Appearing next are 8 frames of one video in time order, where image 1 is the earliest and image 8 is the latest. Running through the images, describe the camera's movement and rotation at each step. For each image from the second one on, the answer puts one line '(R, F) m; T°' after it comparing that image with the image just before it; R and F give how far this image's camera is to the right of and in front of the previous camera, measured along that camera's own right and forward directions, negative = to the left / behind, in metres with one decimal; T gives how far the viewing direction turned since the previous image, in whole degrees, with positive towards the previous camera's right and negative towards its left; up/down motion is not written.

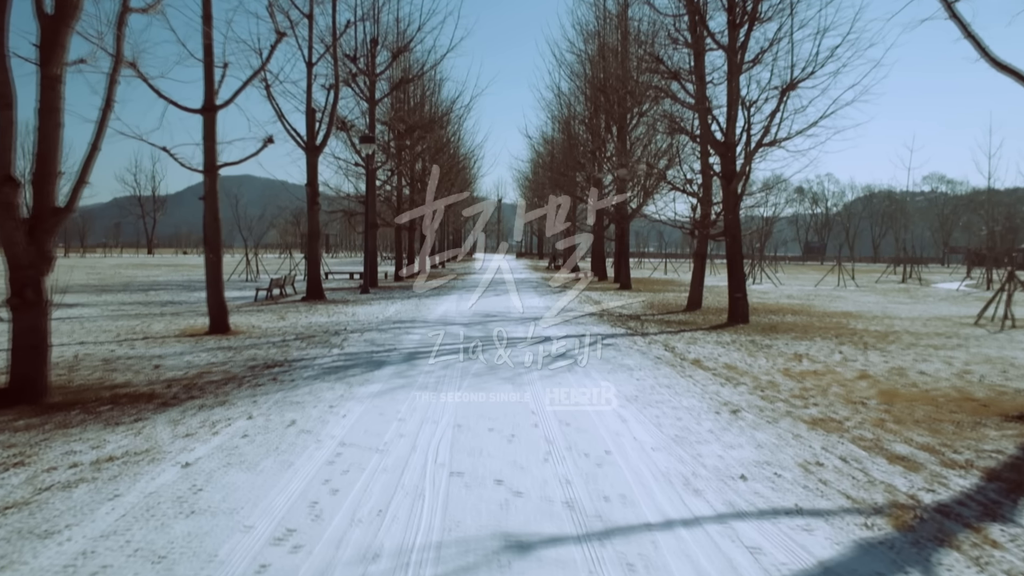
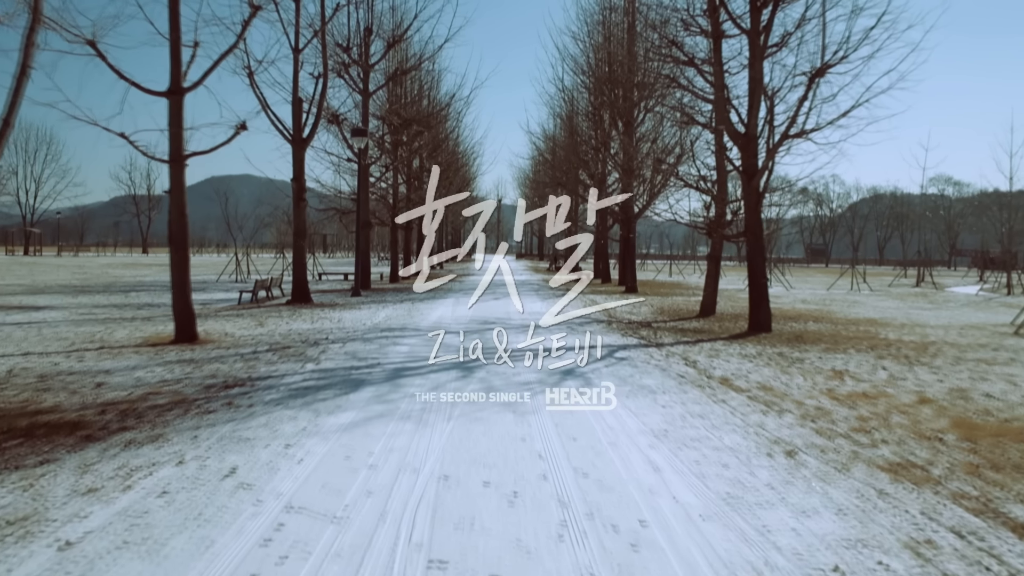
(0.0, +1.4) m; 0°
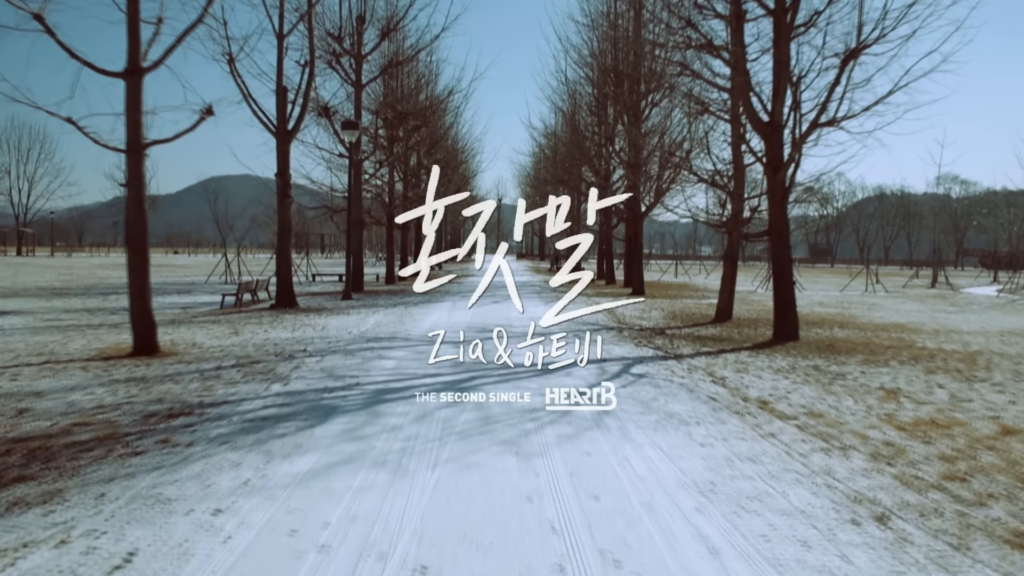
(0.0, +1.4) m; 0°
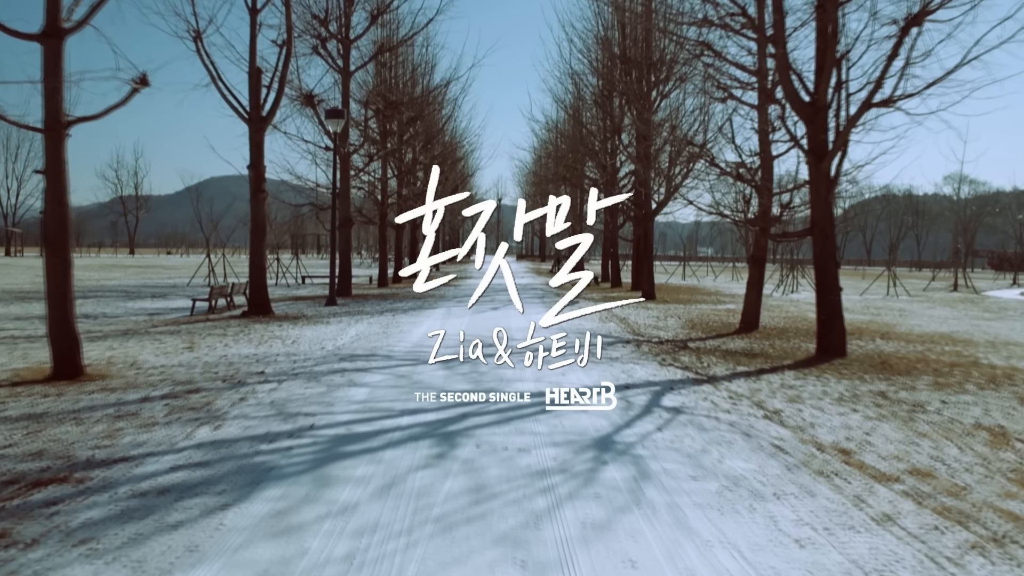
(0.0, +2.0) m; 0°
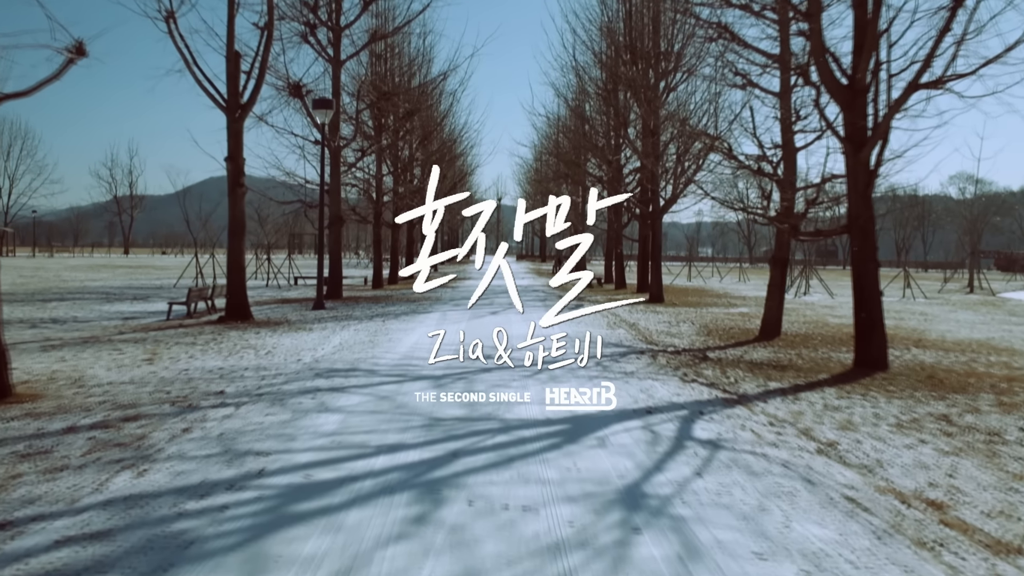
(0.0, +1.3) m; 0°
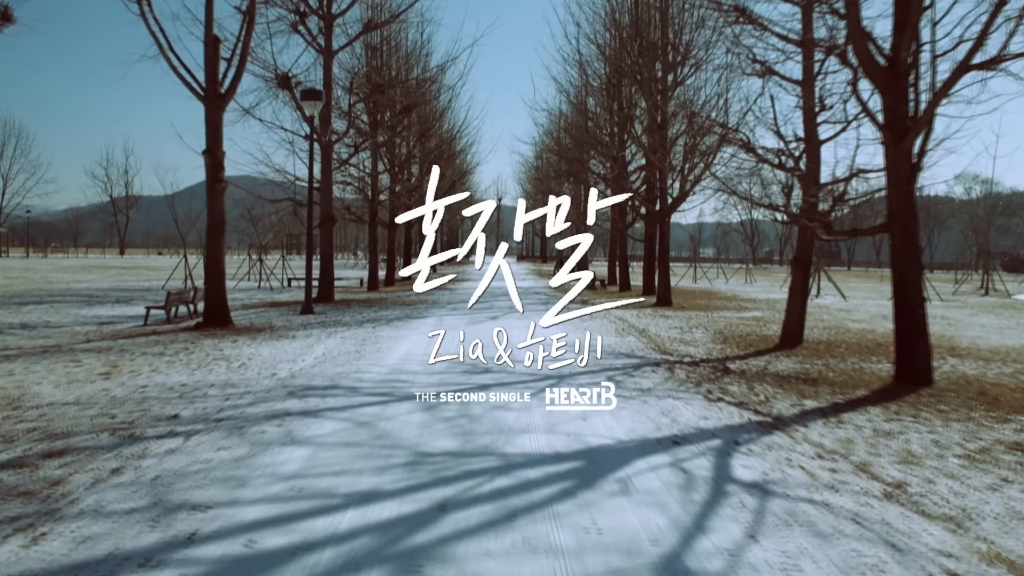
(0.0, +1.1) m; 0°
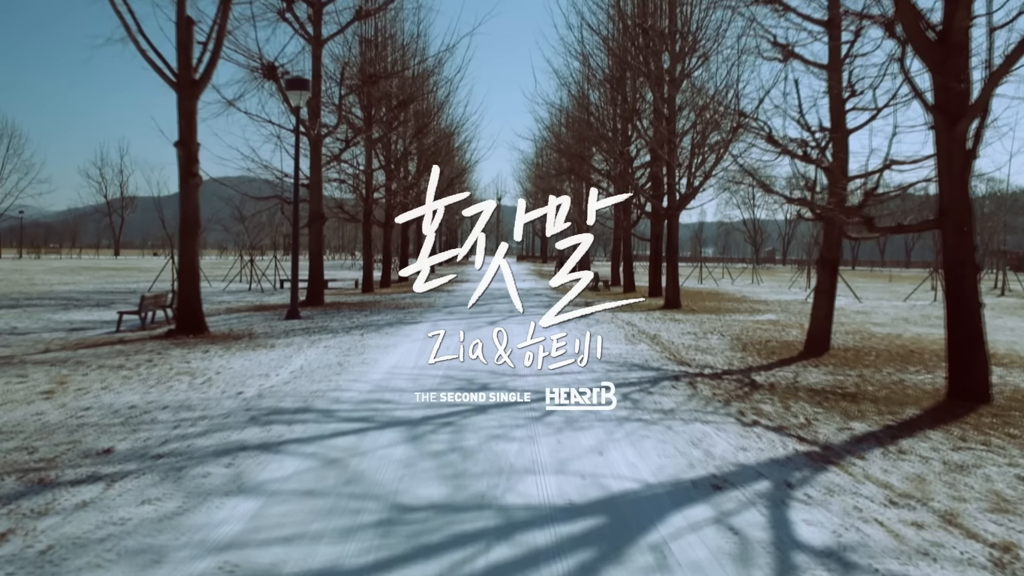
(0.0, +1.2) m; 0°
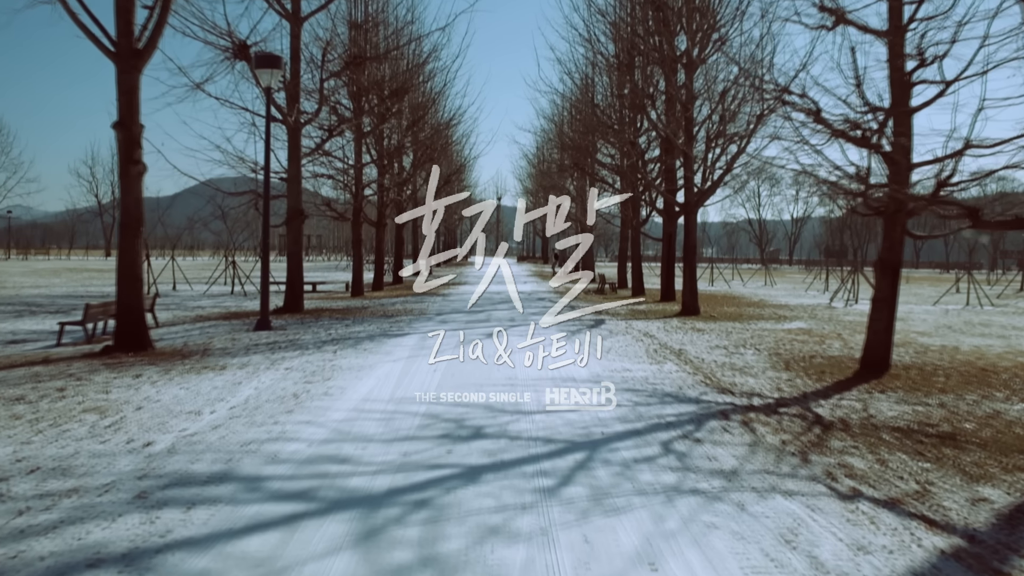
(0.0, +2.0) m; 0°
